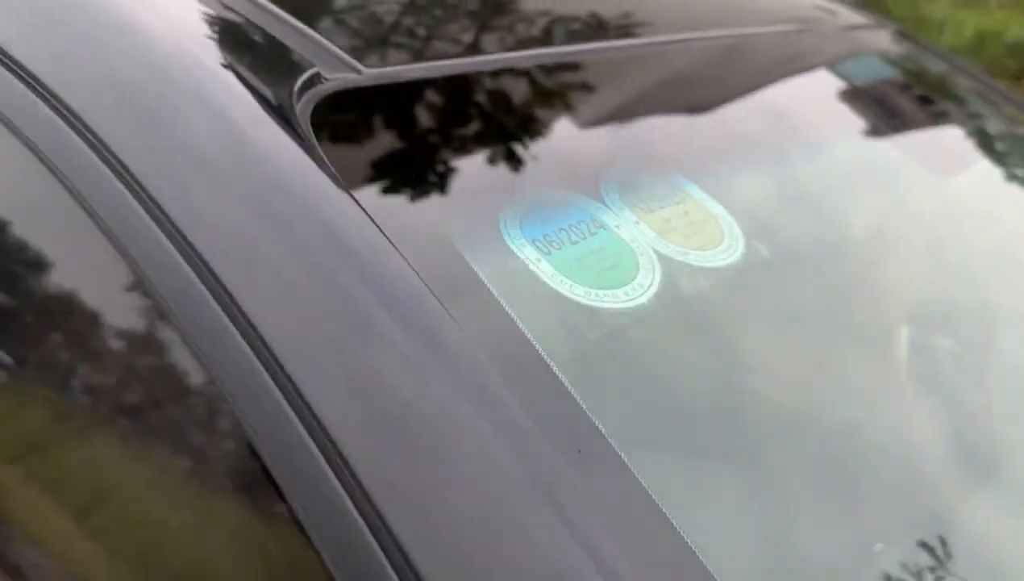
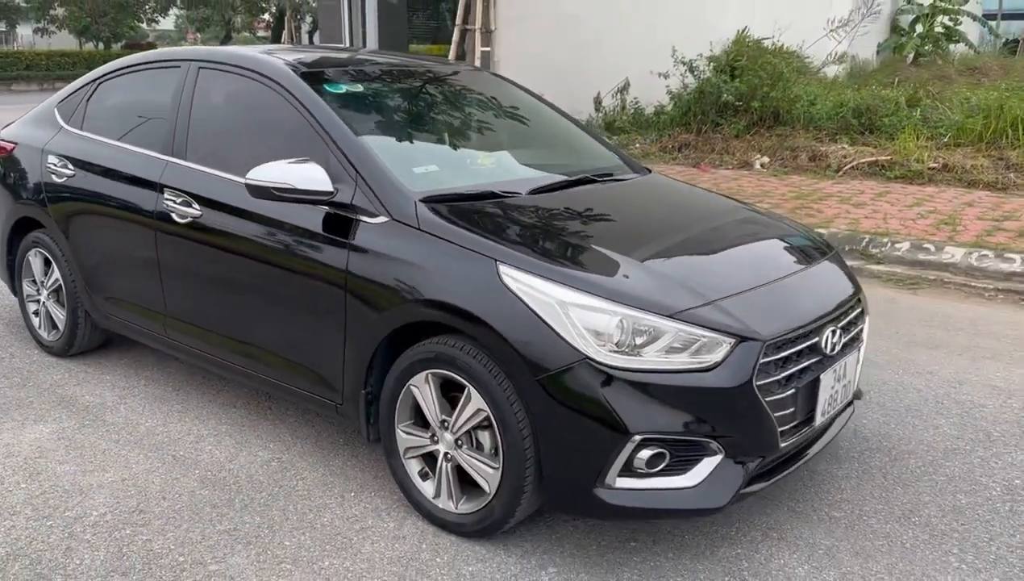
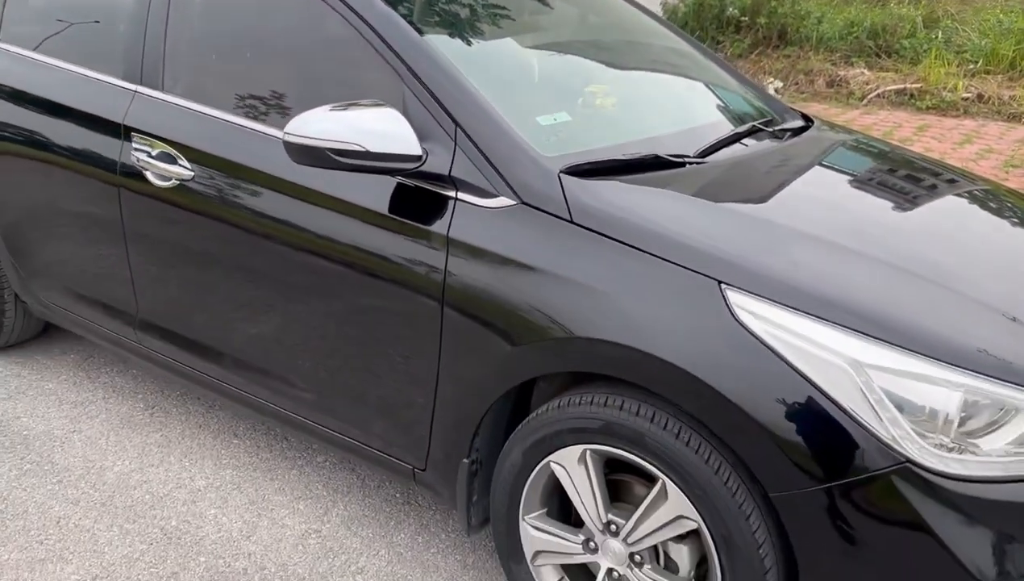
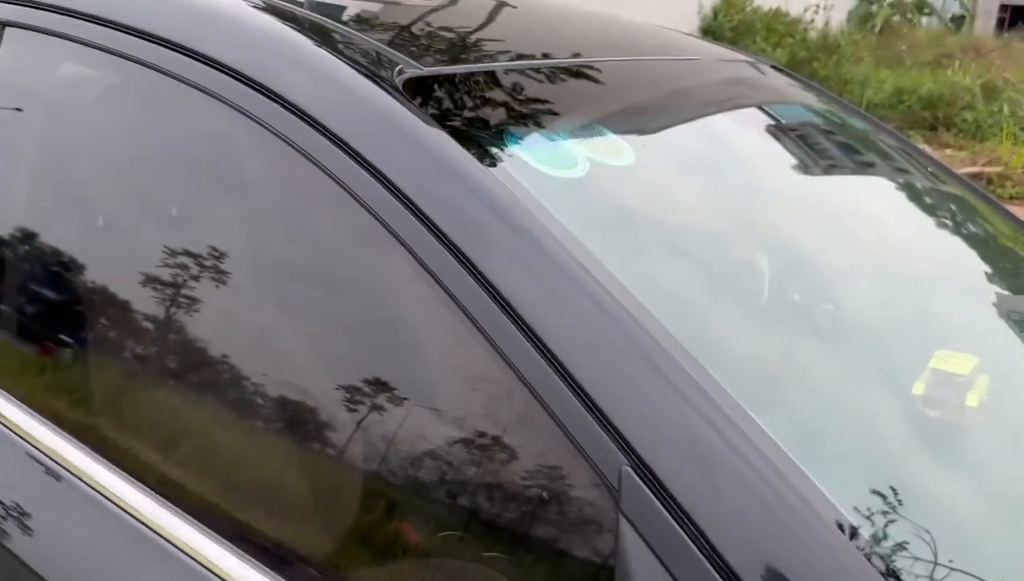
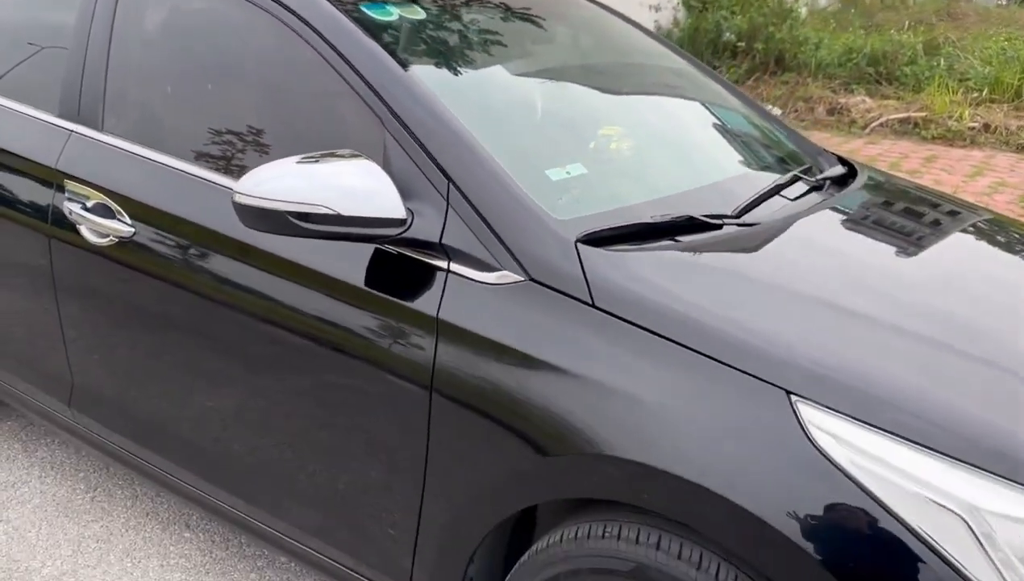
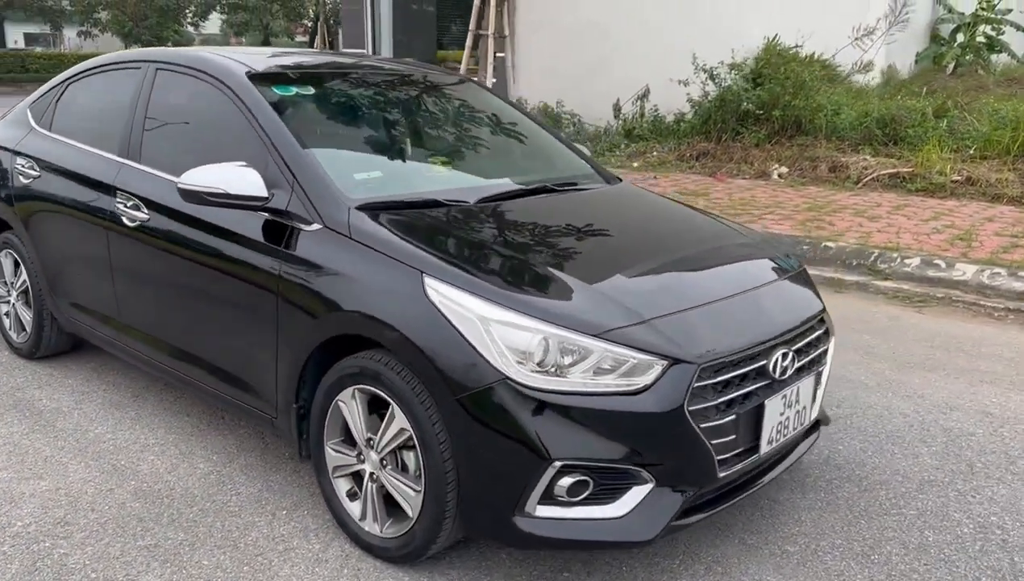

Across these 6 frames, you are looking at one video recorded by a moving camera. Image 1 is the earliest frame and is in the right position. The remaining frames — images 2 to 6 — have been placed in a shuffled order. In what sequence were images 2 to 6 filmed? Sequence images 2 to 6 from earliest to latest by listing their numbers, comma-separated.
4, 5, 3, 2, 6
